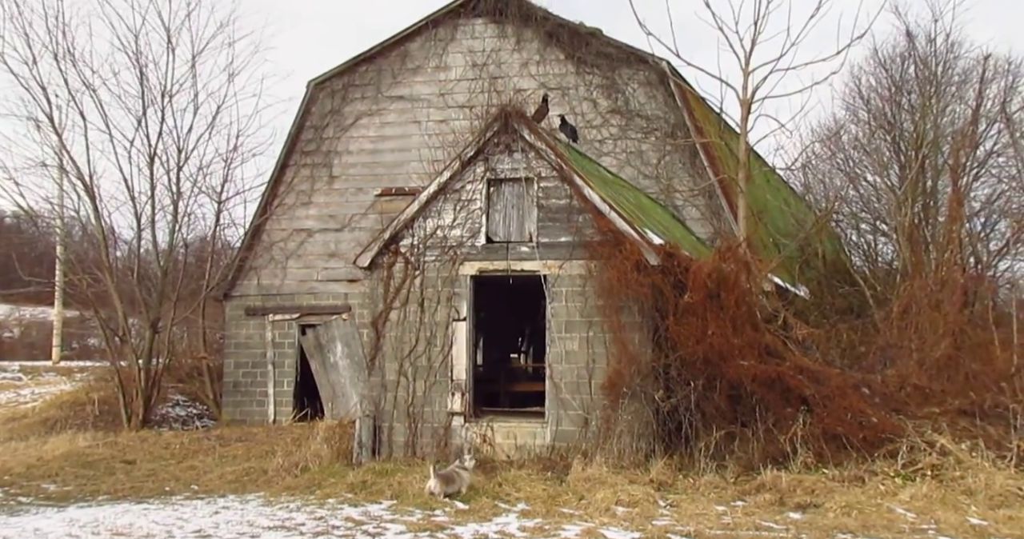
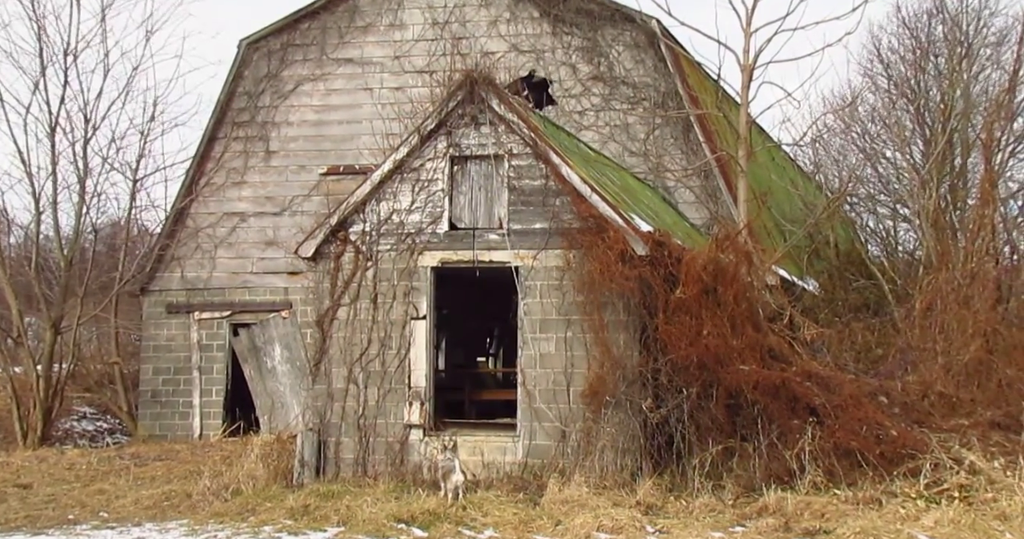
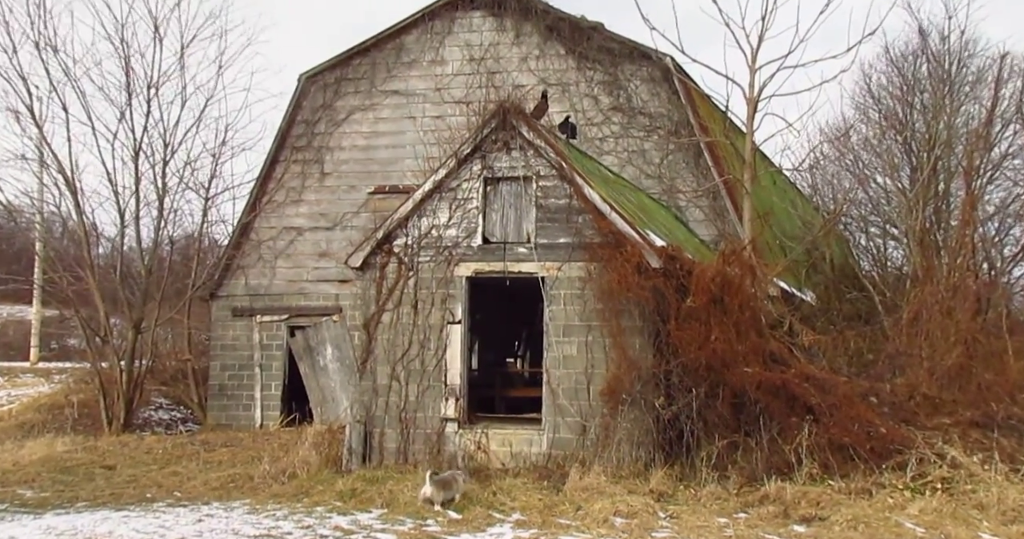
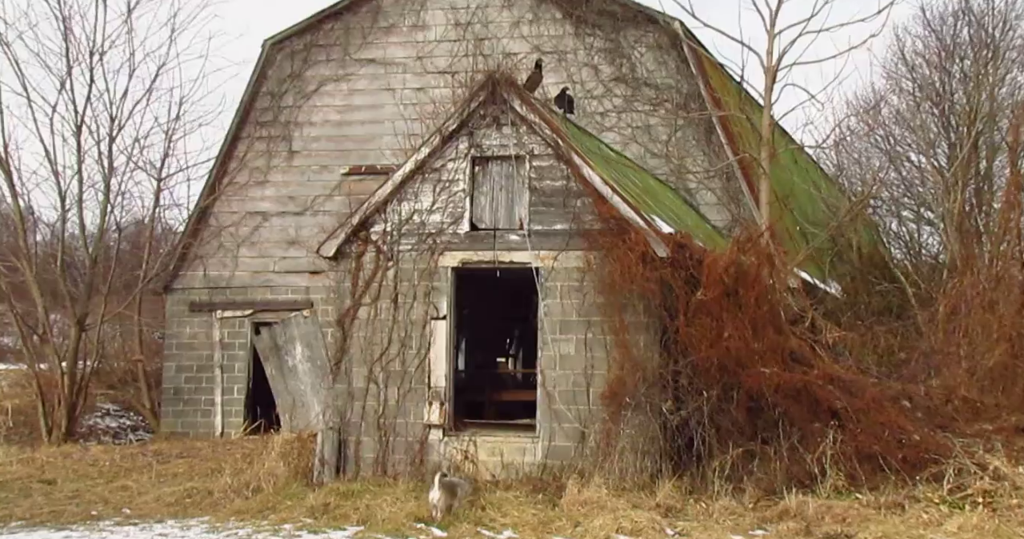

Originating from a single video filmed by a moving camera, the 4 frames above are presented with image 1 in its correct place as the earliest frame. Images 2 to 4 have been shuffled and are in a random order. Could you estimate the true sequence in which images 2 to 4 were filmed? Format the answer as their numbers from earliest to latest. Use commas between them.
3, 4, 2
